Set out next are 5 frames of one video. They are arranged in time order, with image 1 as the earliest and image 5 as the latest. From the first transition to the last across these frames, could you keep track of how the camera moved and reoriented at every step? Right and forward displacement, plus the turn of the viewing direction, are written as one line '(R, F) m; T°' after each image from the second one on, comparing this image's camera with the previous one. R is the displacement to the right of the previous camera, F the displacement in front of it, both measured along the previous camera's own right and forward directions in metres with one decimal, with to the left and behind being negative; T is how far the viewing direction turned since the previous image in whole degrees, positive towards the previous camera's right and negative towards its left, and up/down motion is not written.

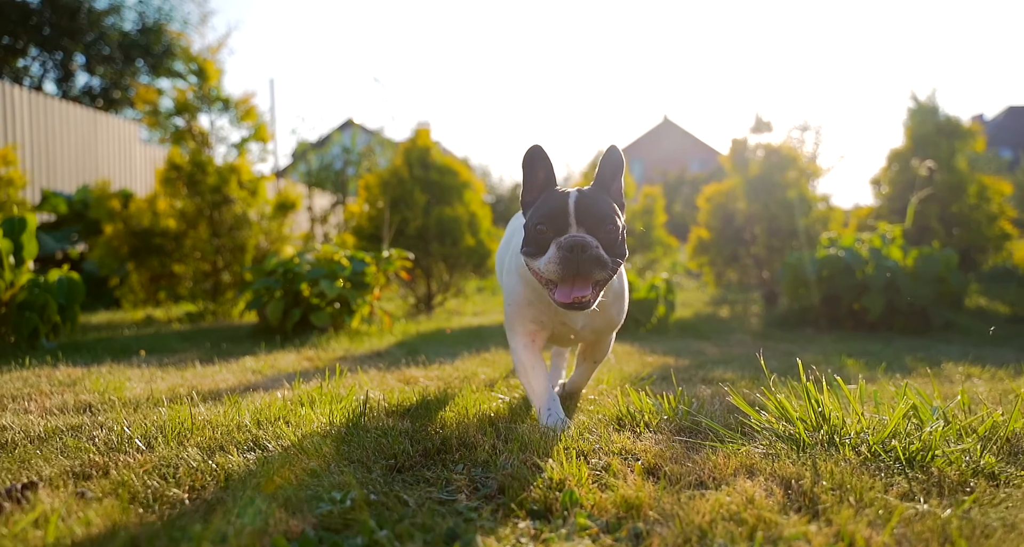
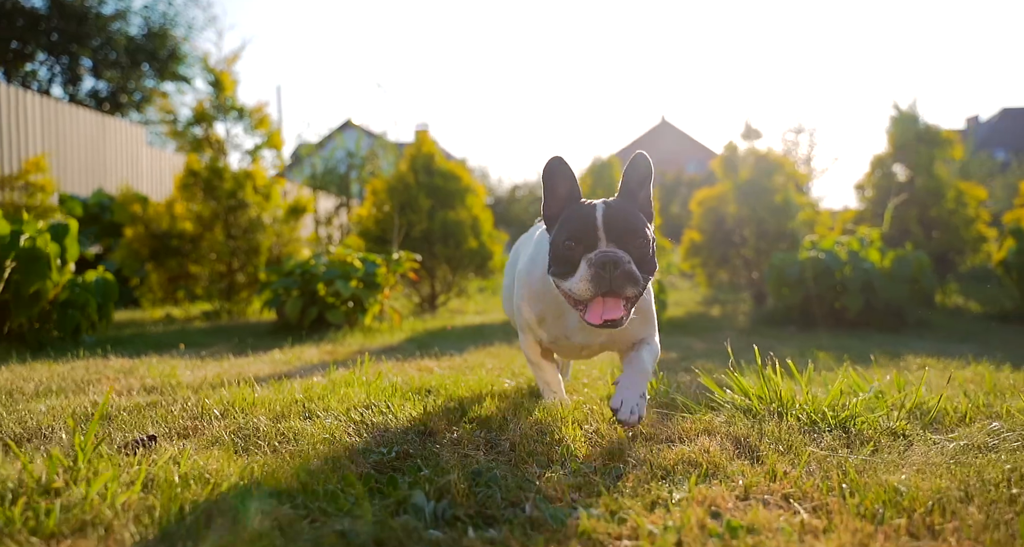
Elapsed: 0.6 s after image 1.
(0.0, -0.5) m; 0°
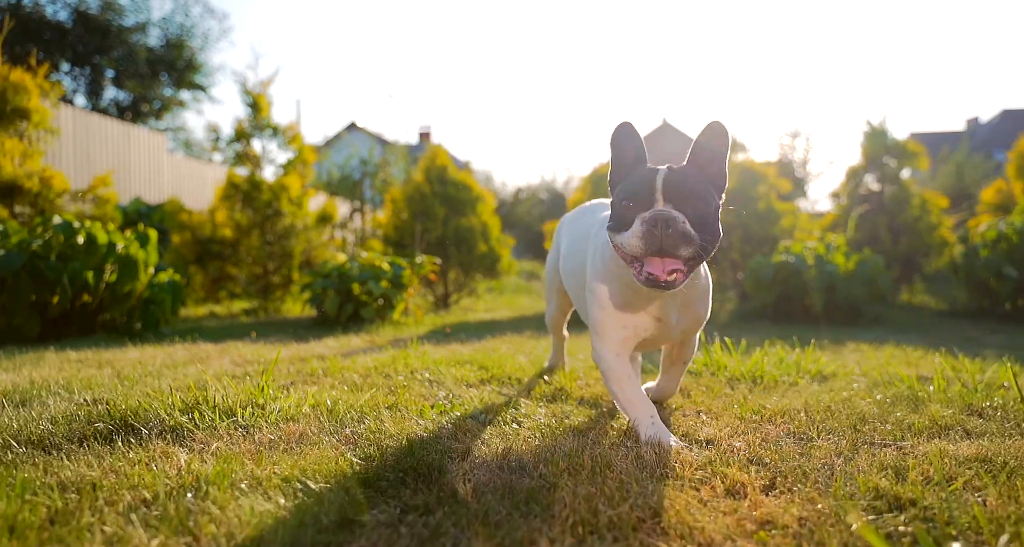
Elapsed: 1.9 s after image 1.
(-0.1, -1.1) m; 0°
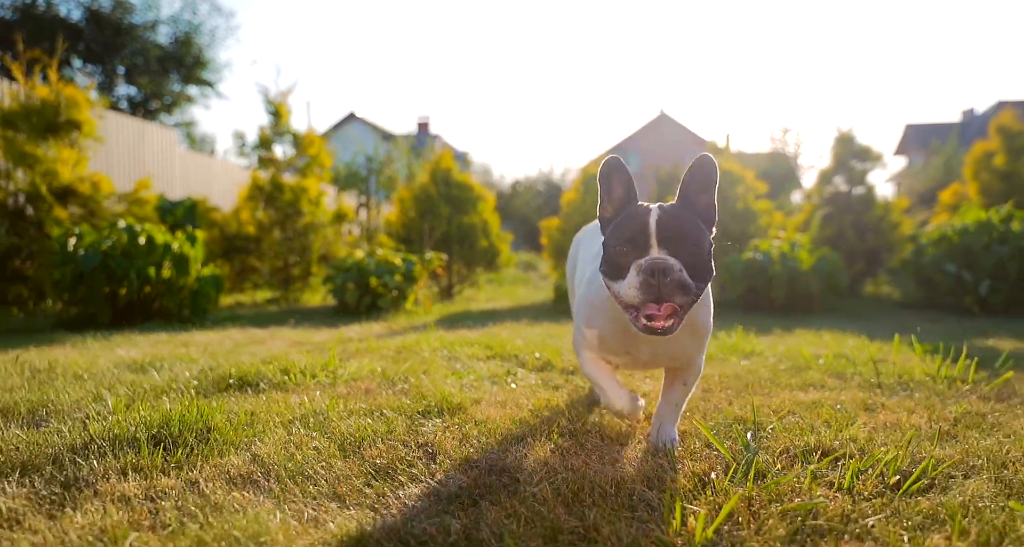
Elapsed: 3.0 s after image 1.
(0.0, -1.1) m; 0°
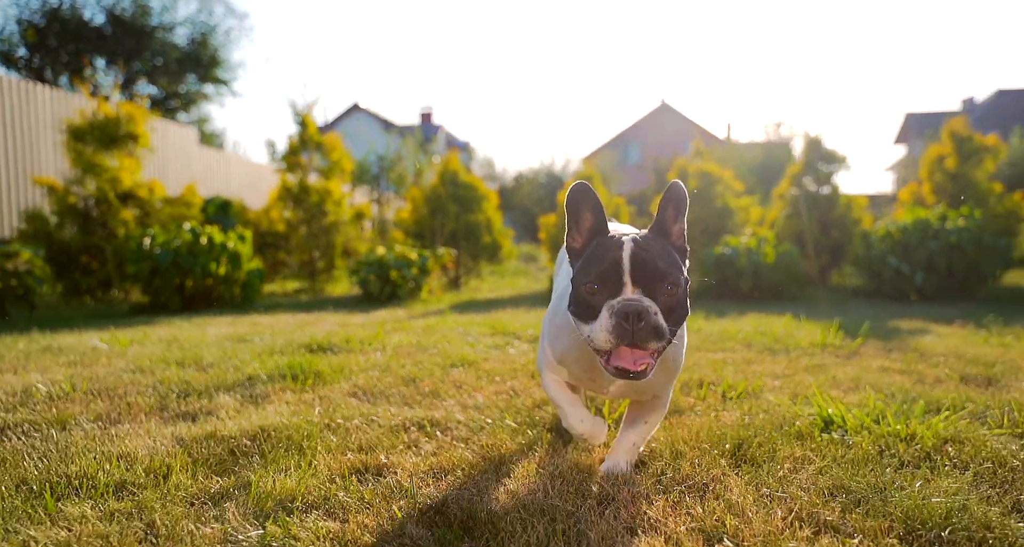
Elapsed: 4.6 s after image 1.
(0.0, -1.4) m; 0°
